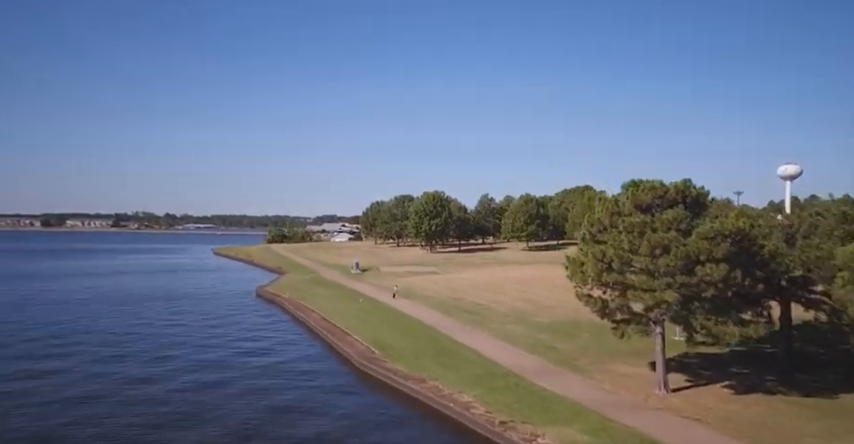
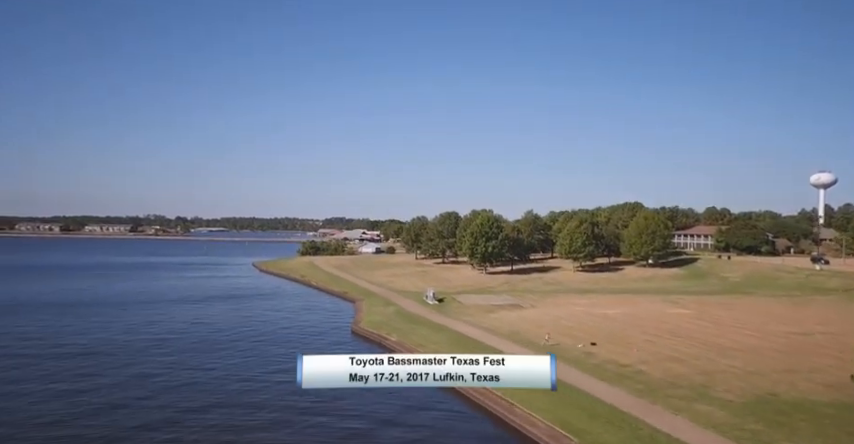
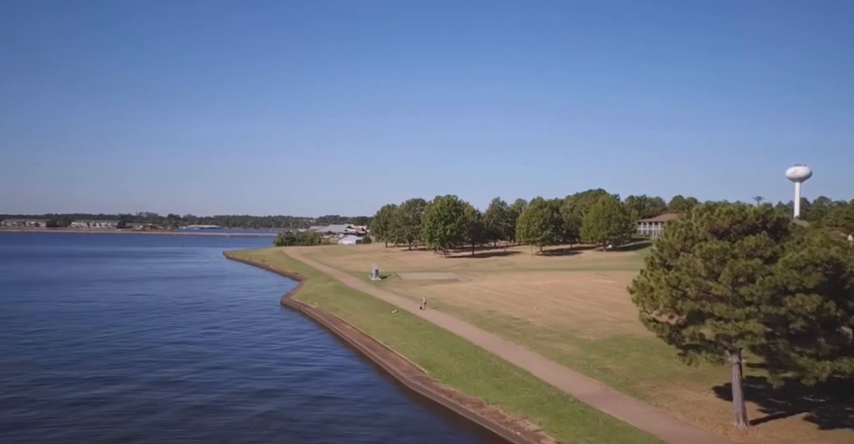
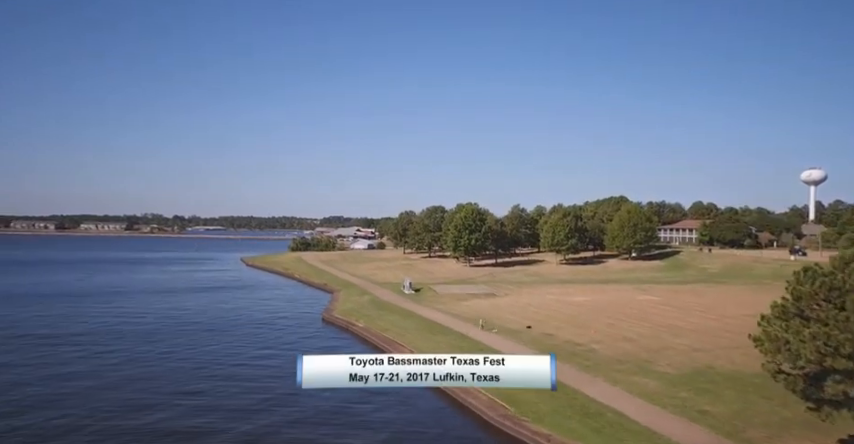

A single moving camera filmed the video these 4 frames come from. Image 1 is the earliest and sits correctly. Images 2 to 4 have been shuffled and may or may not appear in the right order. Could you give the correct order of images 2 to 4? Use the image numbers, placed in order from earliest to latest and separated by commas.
3, 4, 2
